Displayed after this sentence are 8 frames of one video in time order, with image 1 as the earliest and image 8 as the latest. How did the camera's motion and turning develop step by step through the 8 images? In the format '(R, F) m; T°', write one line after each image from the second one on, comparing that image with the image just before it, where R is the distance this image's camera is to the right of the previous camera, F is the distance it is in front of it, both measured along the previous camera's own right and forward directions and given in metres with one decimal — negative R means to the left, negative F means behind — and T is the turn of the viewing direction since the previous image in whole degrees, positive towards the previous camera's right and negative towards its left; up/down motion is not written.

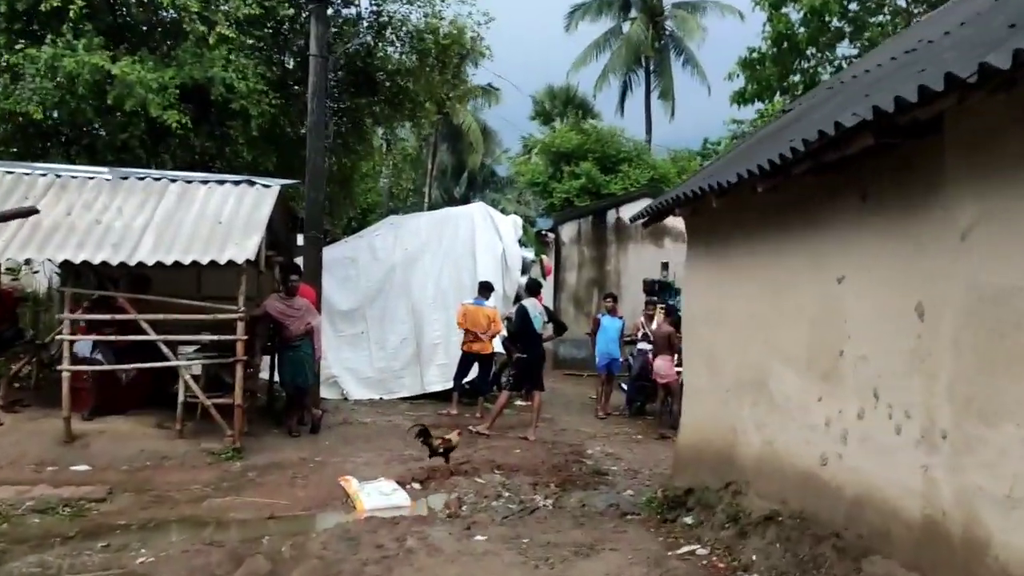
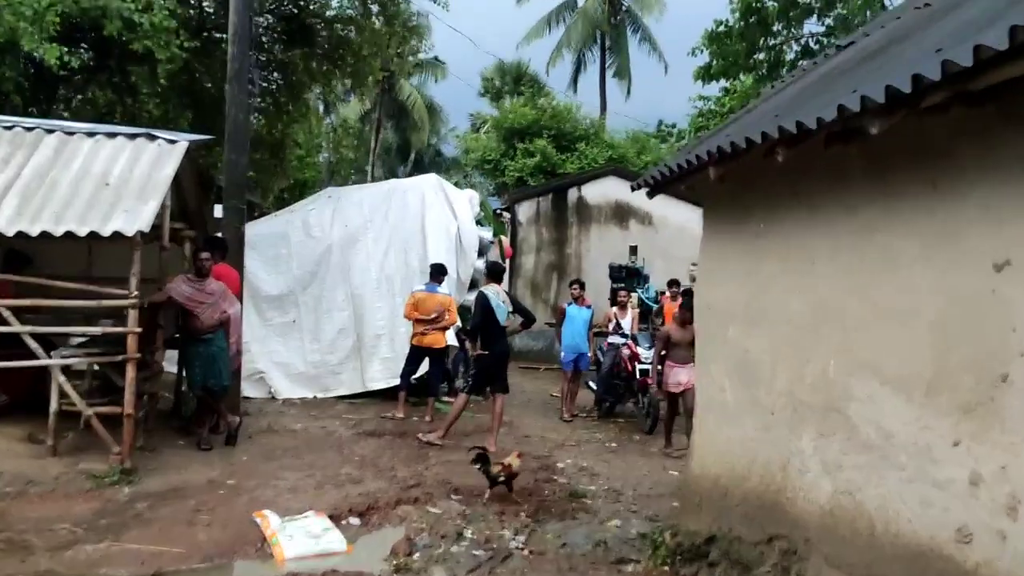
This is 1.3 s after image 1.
(-0.1, +1.5) m; +4°
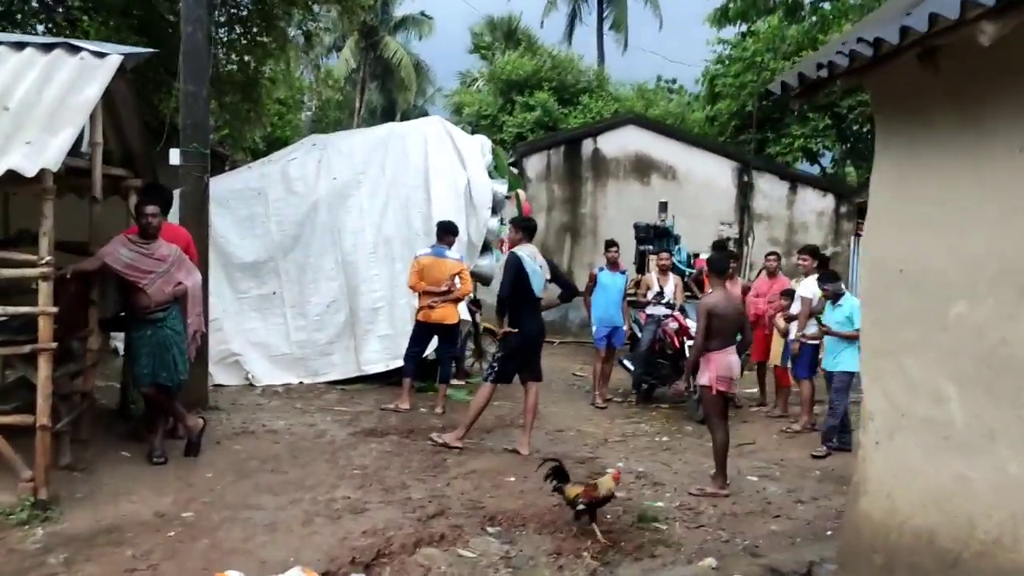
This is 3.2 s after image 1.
(-0.4, +1.7) m; +1°
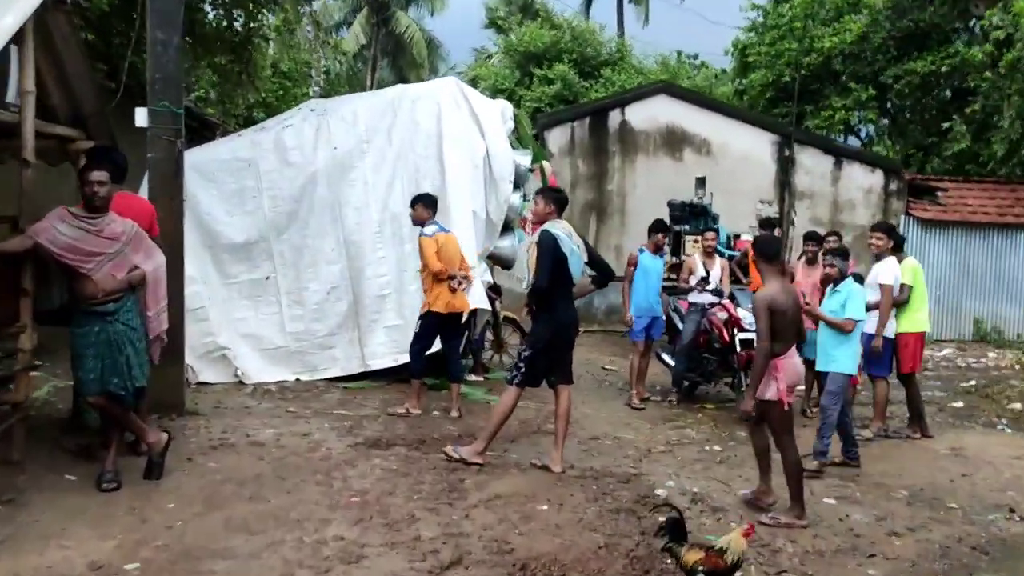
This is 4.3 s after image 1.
(-0.1, +1.1) m; -1°
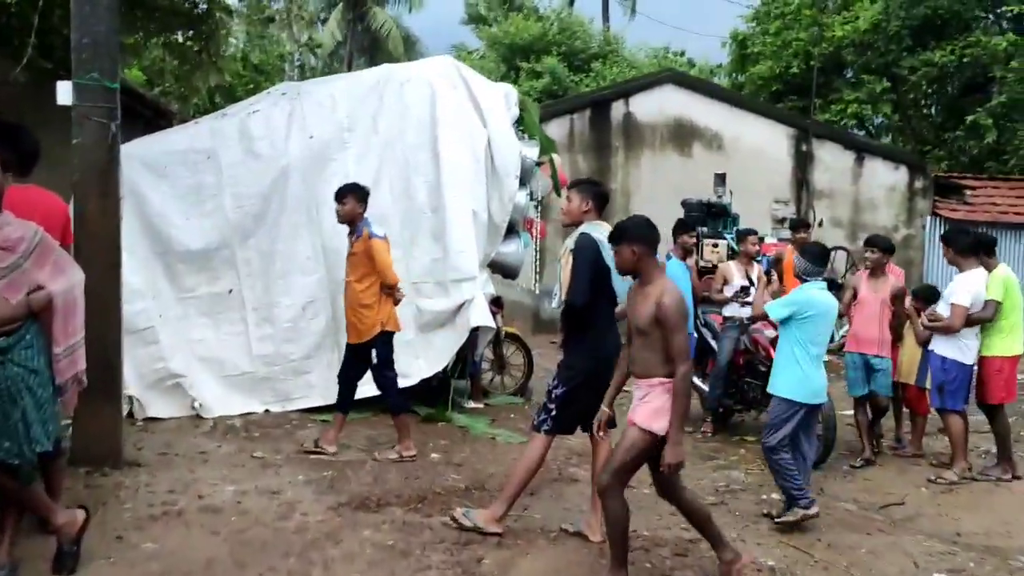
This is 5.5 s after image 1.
(-0.3, +1.2) m; +2°
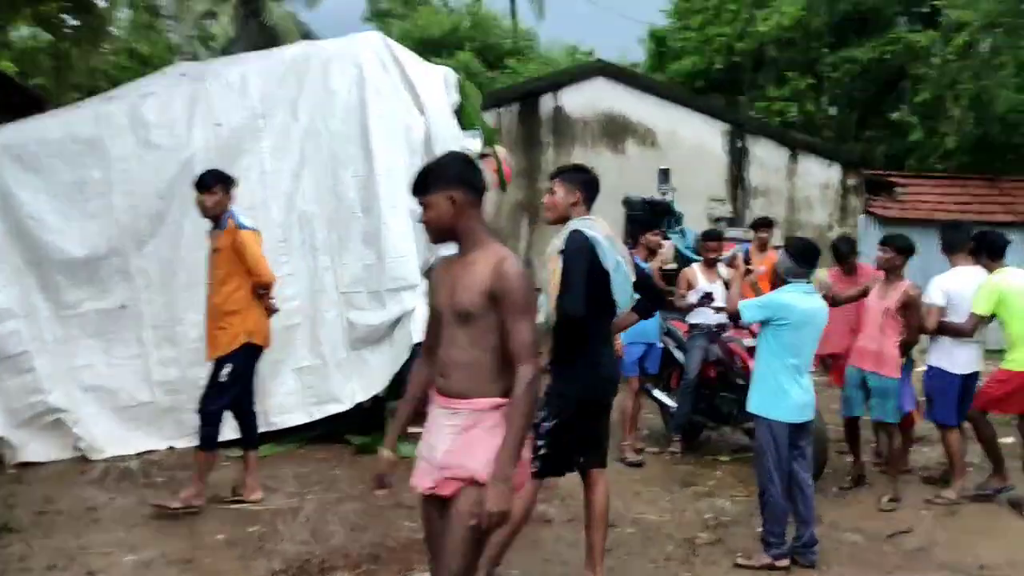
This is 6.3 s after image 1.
(-0.3, +0.8) m; +6°
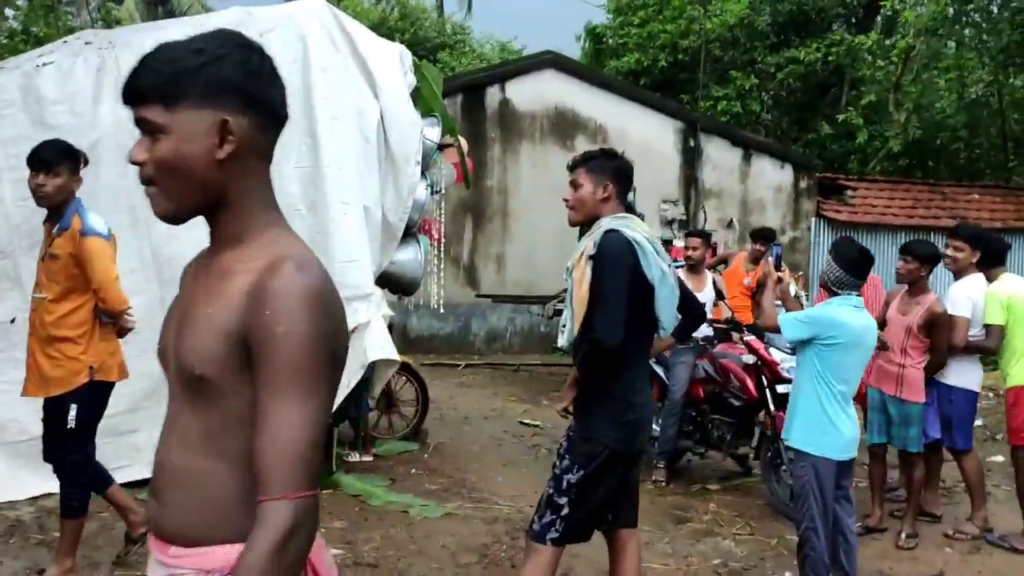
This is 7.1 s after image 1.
(-0.3, +0.8) m; +5°
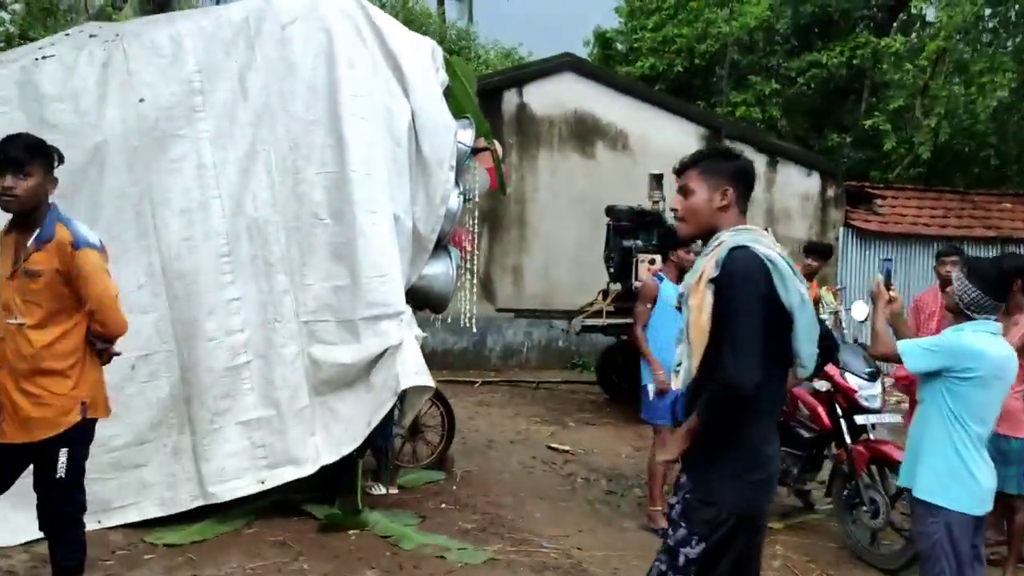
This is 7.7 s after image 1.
(-0.3, +0.5) m; 0°
